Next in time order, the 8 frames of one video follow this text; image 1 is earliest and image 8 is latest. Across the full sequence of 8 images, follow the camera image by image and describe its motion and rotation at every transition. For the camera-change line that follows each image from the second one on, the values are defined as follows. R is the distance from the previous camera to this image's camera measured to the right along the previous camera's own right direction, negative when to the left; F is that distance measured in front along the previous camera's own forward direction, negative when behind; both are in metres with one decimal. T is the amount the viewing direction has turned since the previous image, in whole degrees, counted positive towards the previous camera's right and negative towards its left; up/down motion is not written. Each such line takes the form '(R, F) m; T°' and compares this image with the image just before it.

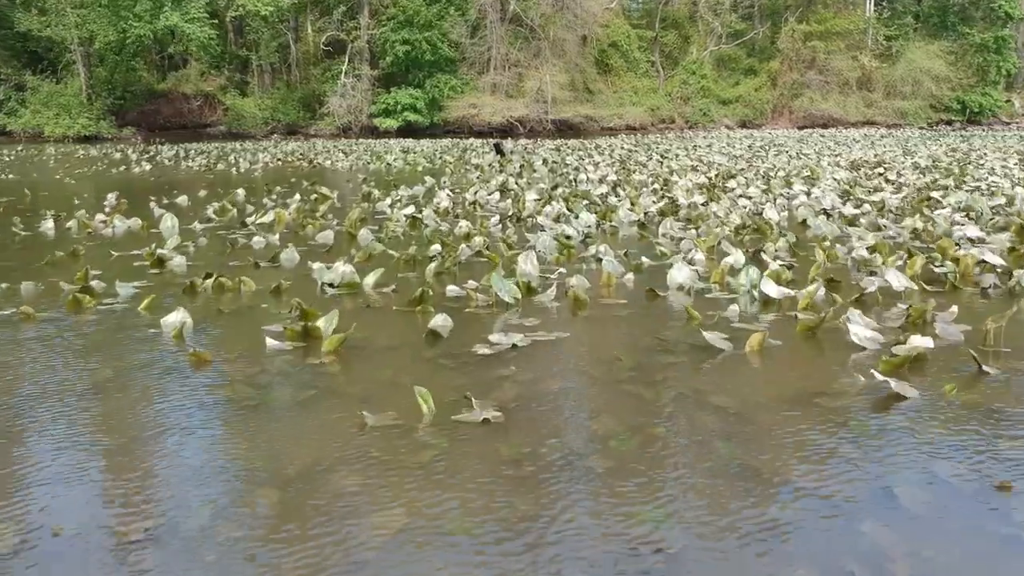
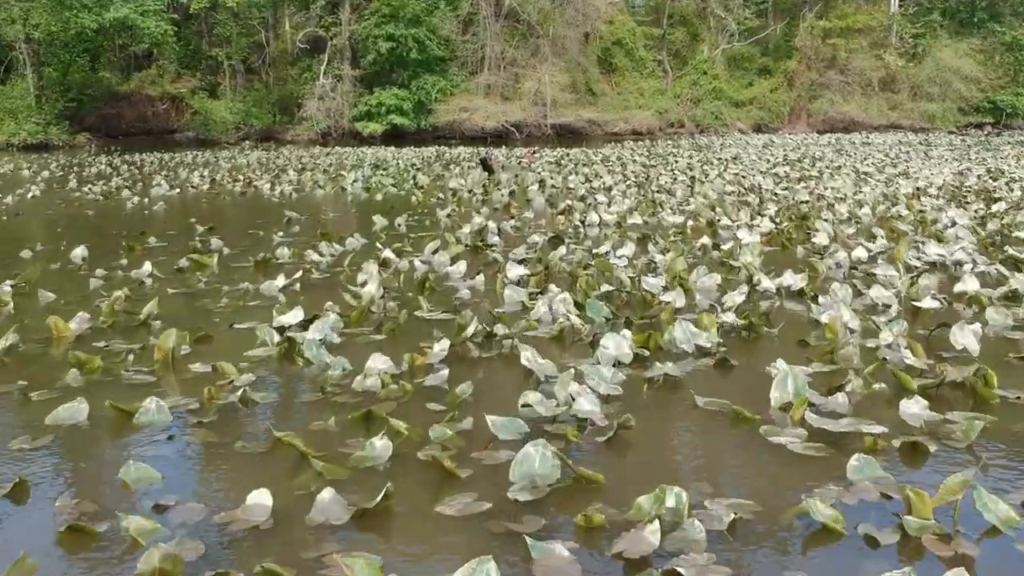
(+0.1, +2.4) m; 0°
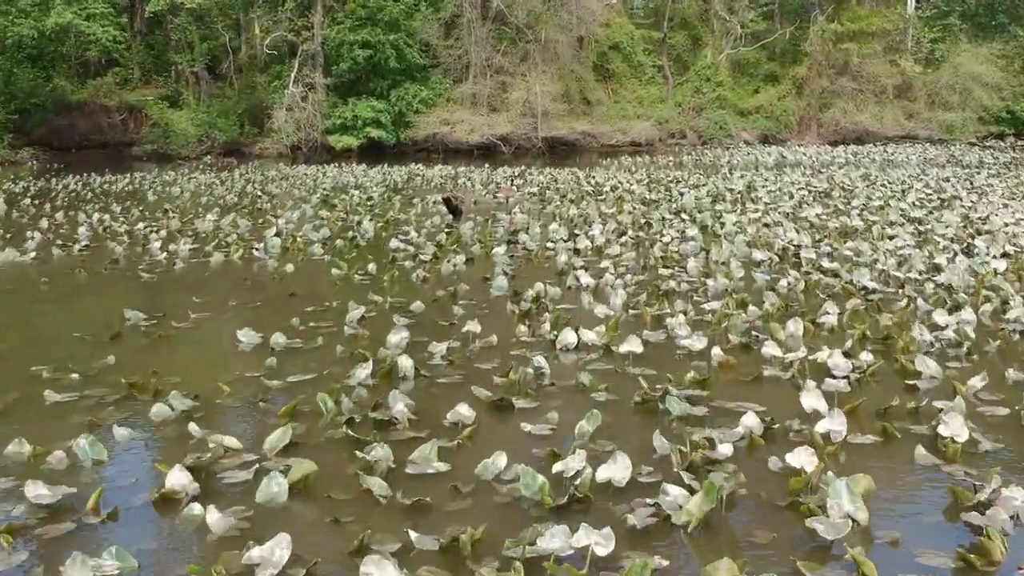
(+0.3, +2.1) m; 0°
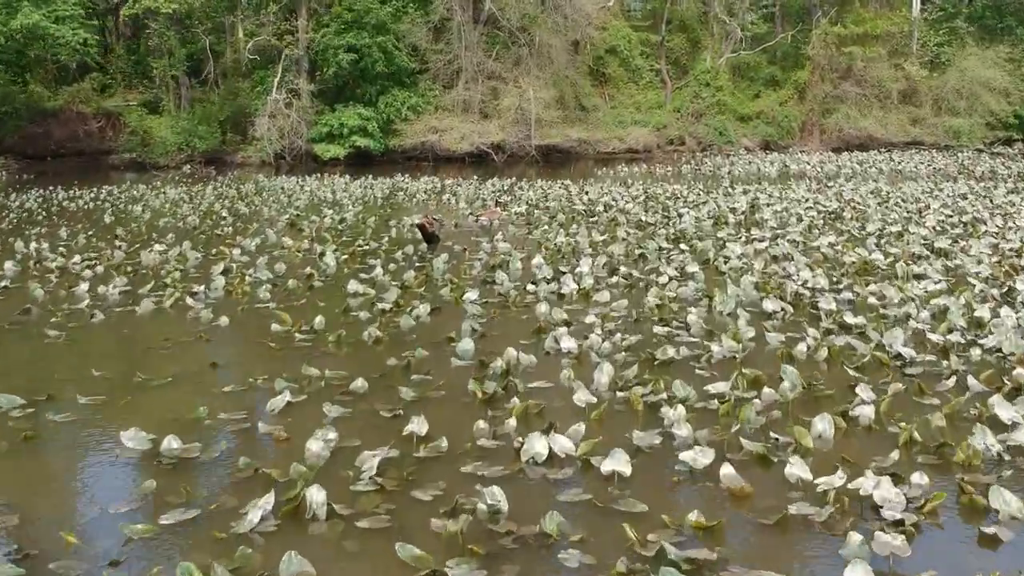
(+0.1, +0.9) m; 0°
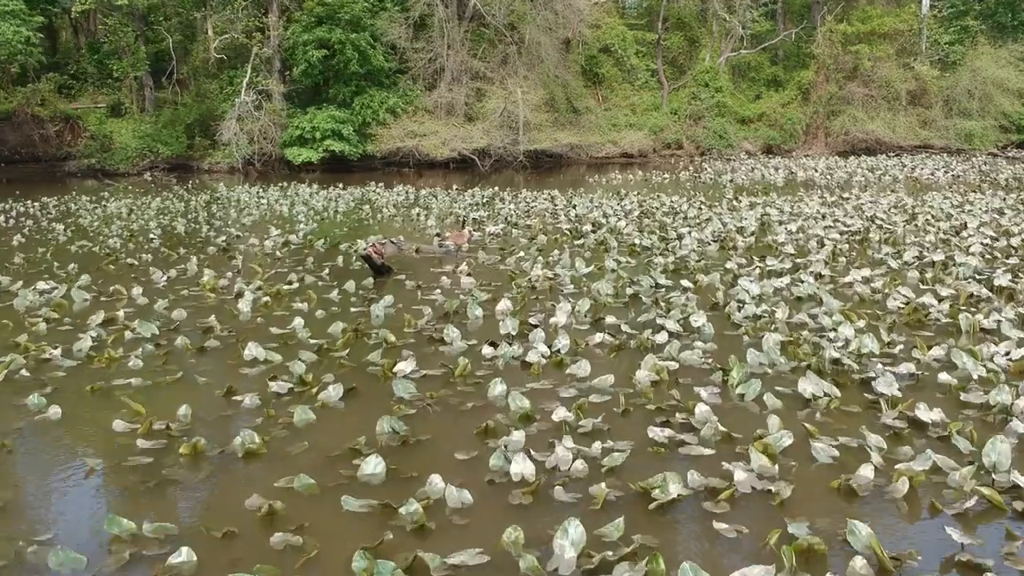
(+0.2, +1.5) m; 0°
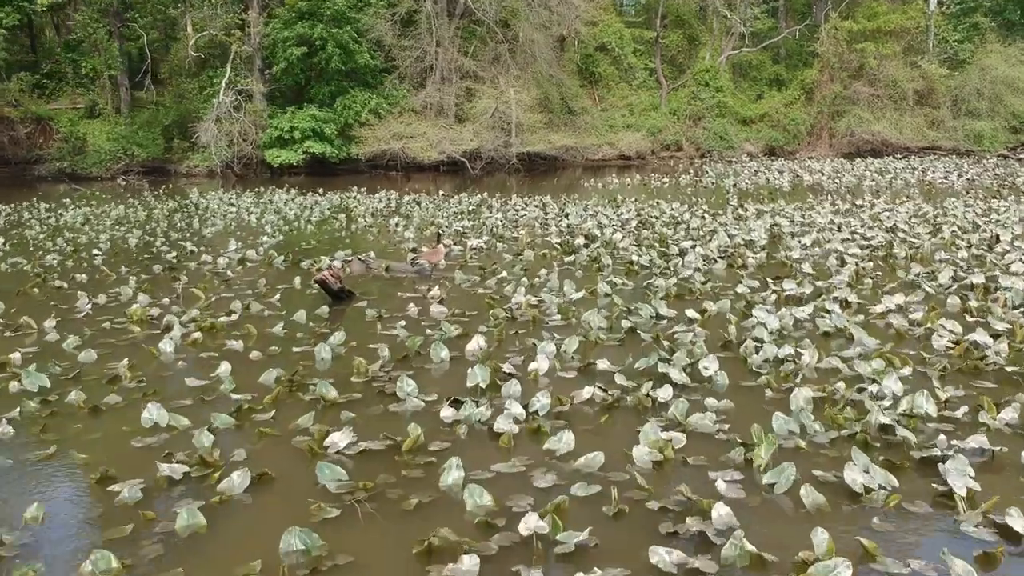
(+0.1, +1.0) m; 0°
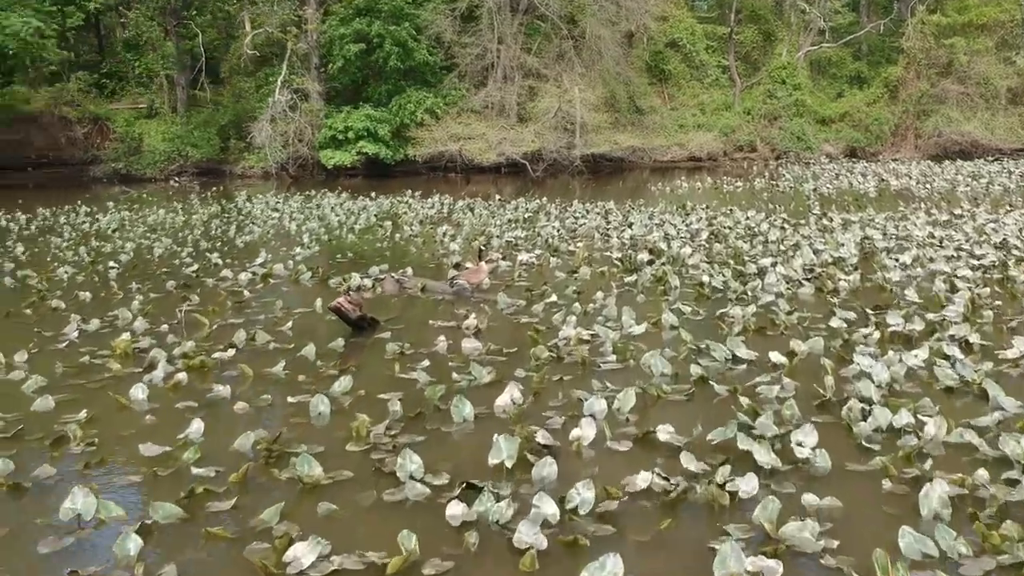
(+0.1, +1.0) m; -4°
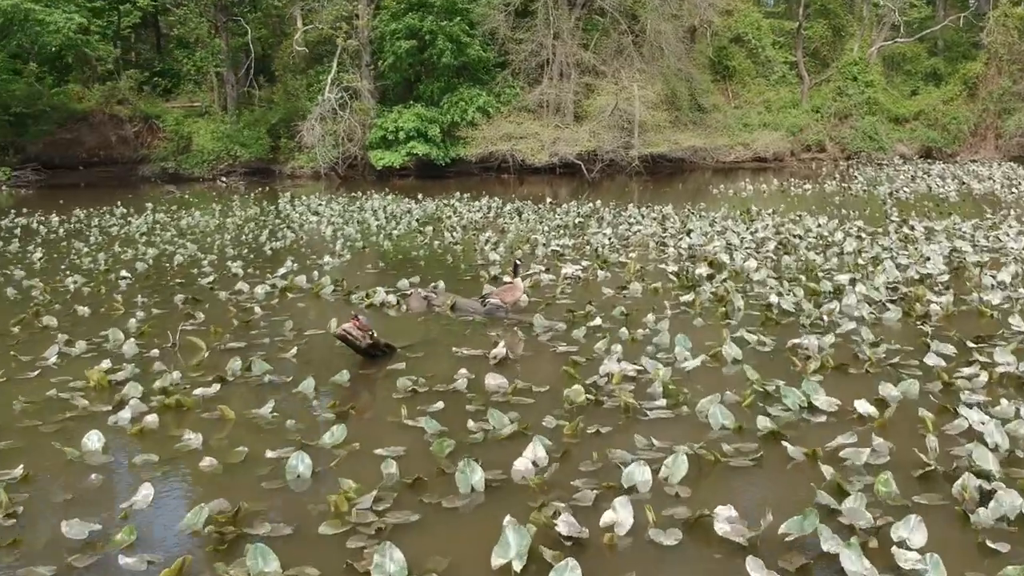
(+0.1, +0.8) m; -3°
